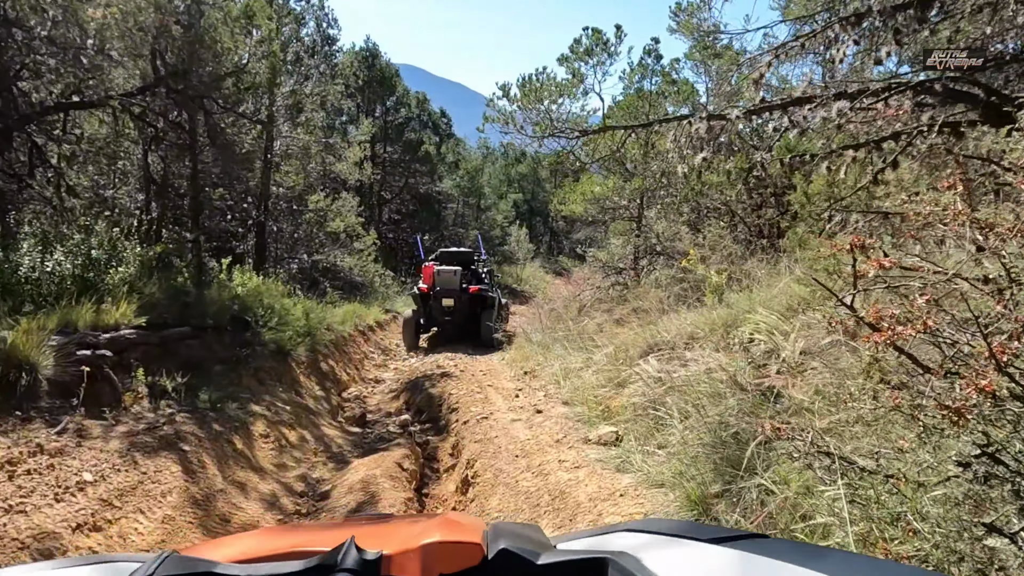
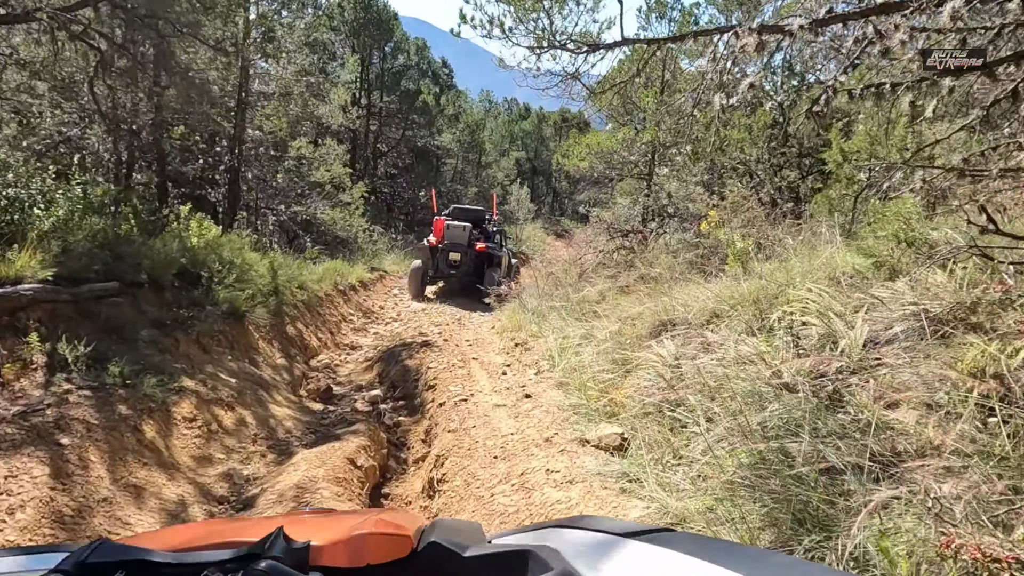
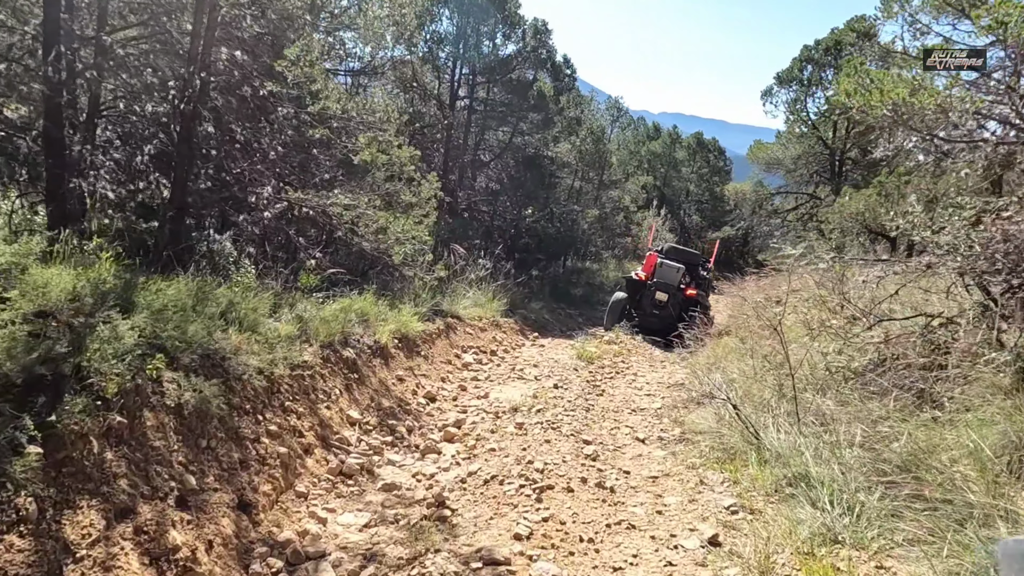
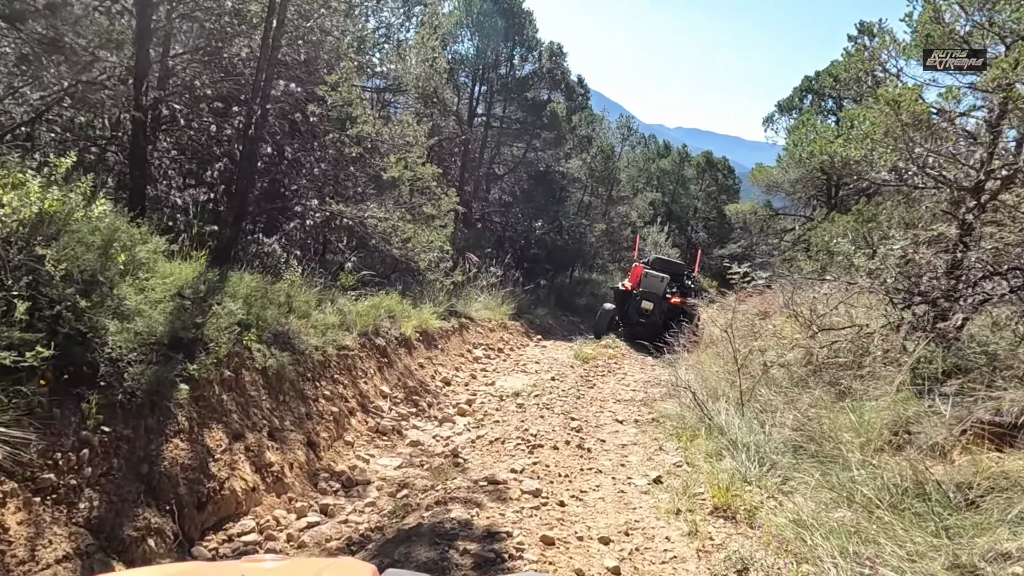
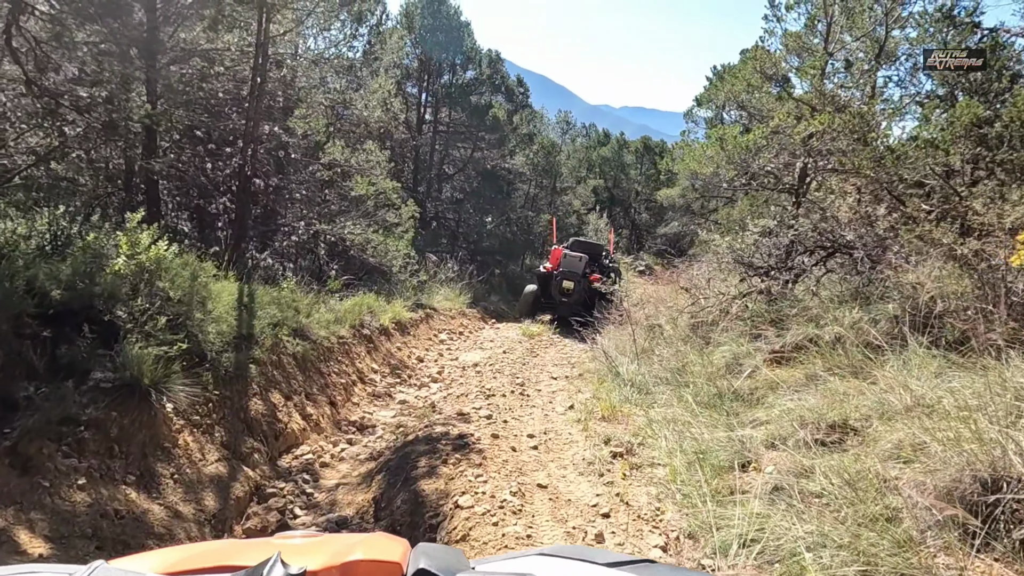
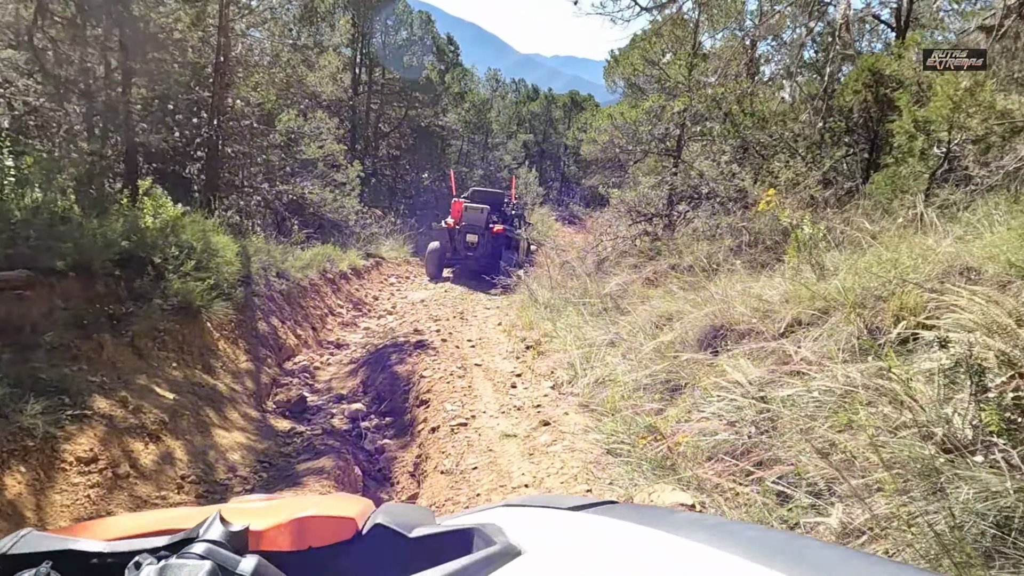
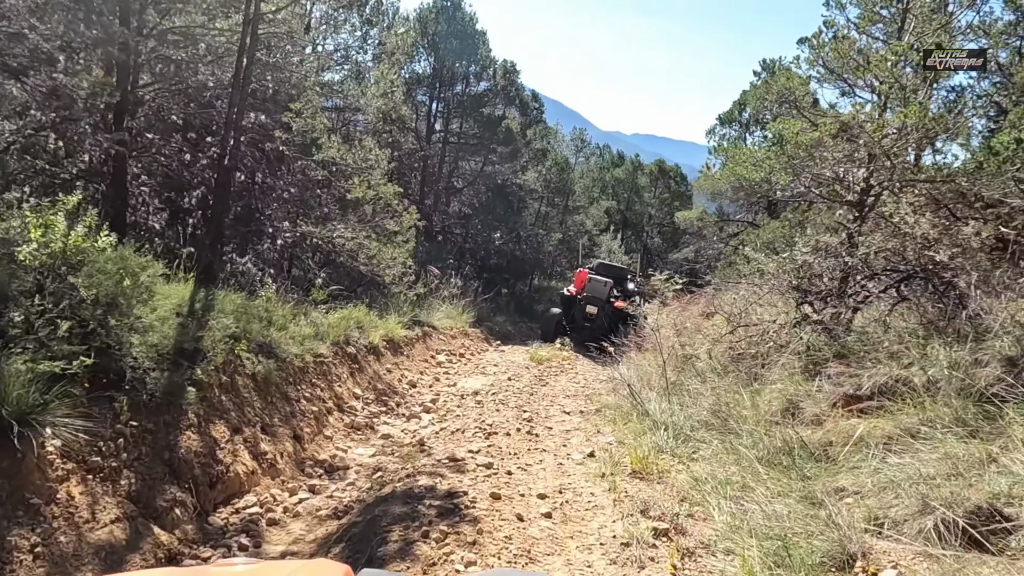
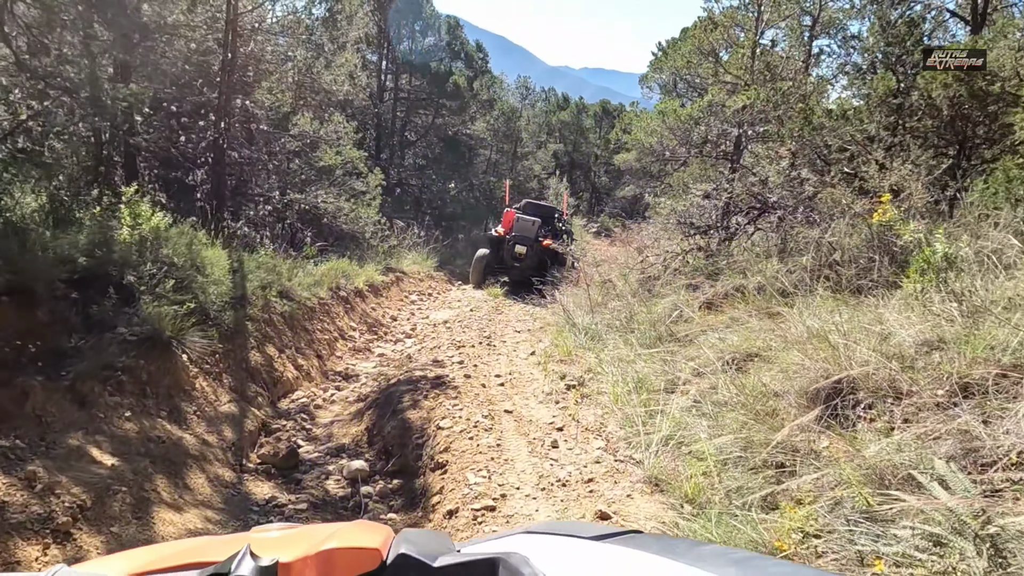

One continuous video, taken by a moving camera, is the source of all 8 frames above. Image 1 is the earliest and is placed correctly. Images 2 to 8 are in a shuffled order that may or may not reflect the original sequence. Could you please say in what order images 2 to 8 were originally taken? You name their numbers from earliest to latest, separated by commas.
2, 6, 8, 5, 7, 4, 3
